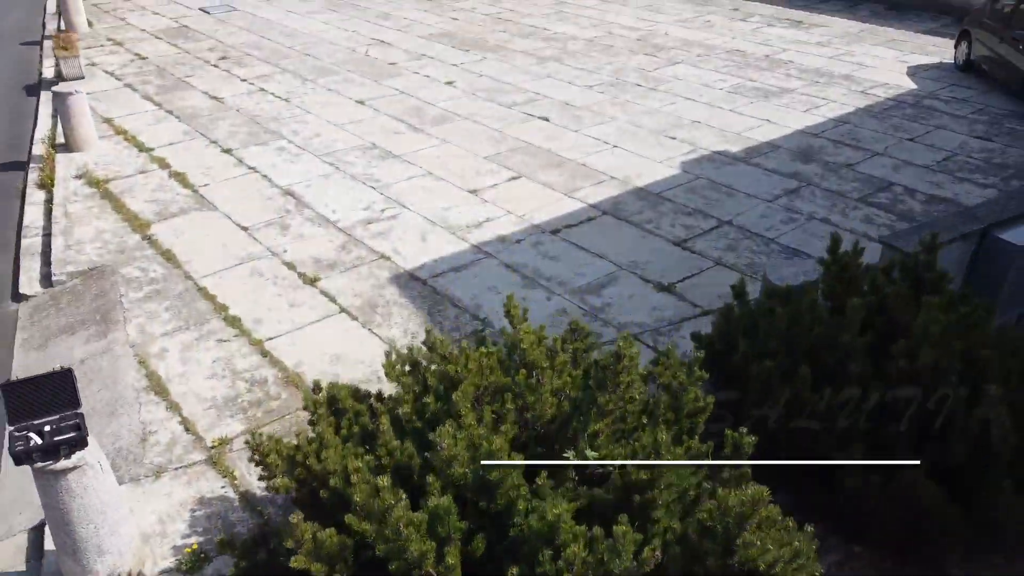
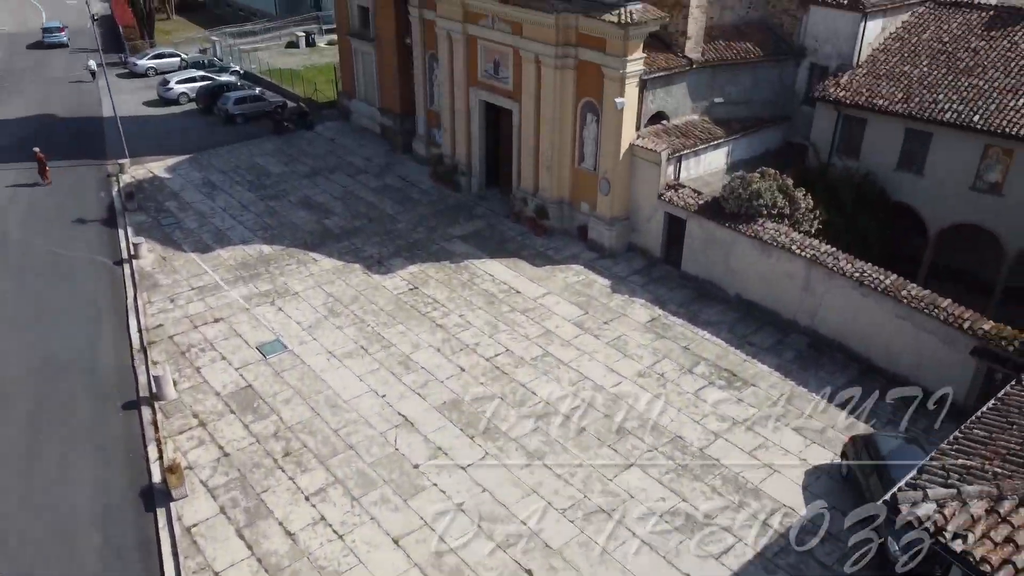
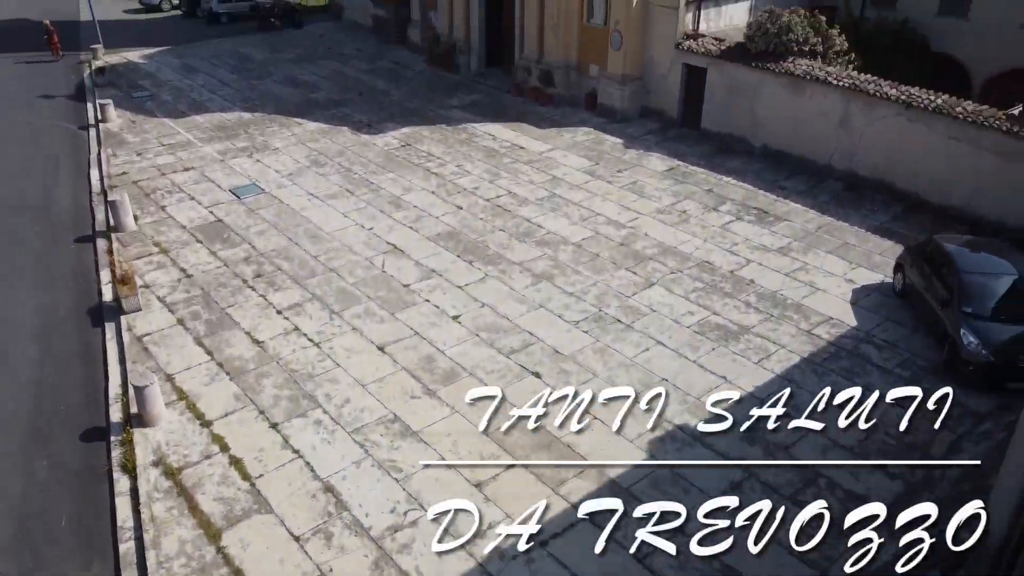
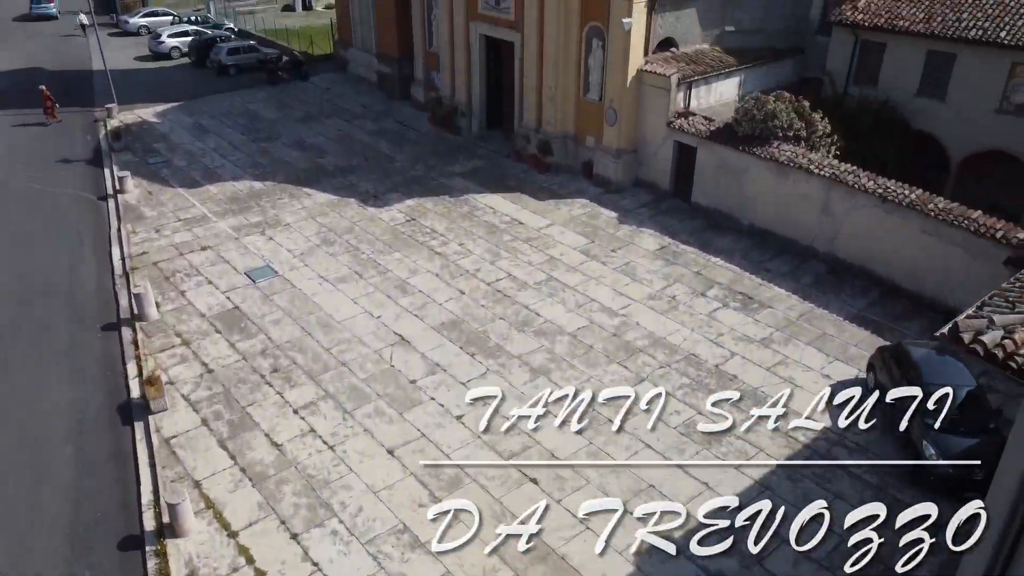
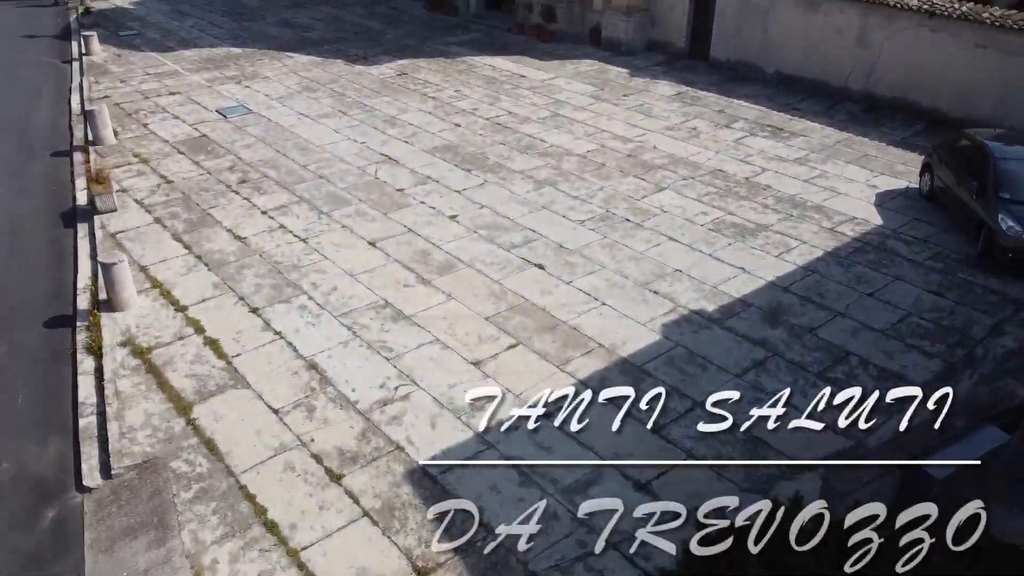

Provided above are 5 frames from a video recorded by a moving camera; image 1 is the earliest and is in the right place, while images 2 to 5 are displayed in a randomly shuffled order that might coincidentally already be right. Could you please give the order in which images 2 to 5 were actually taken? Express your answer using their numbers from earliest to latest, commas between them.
5, 3, 4, 2
